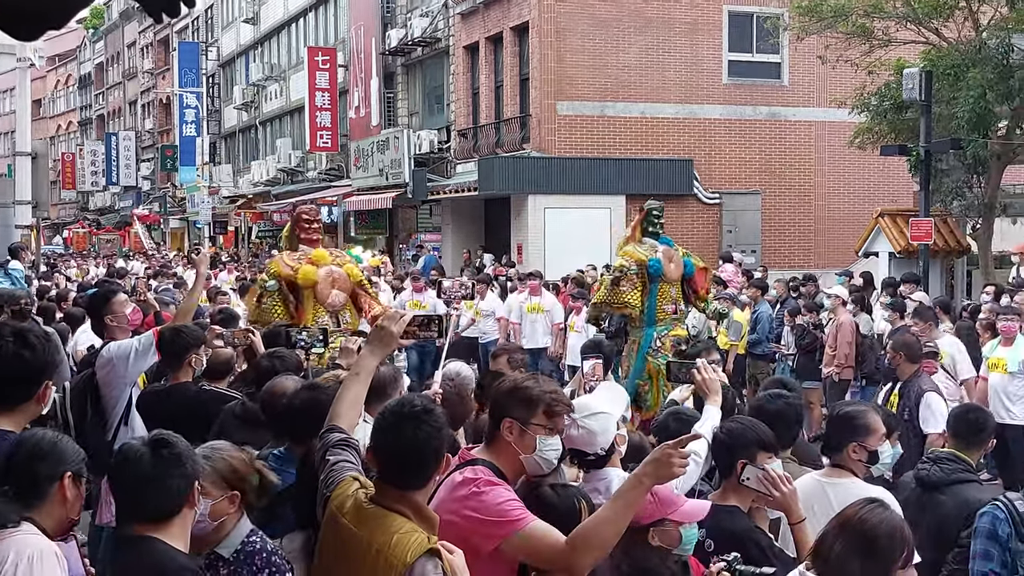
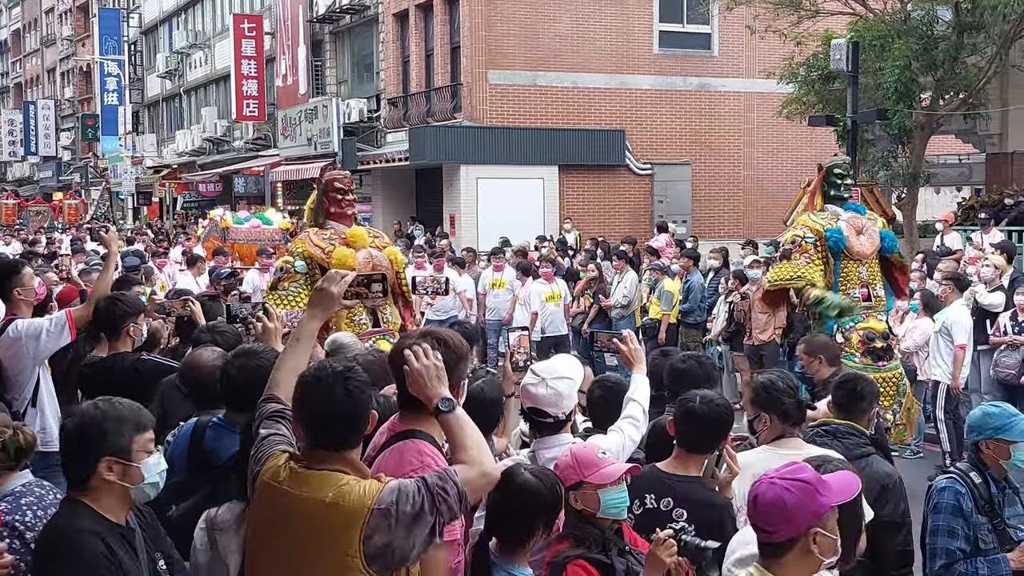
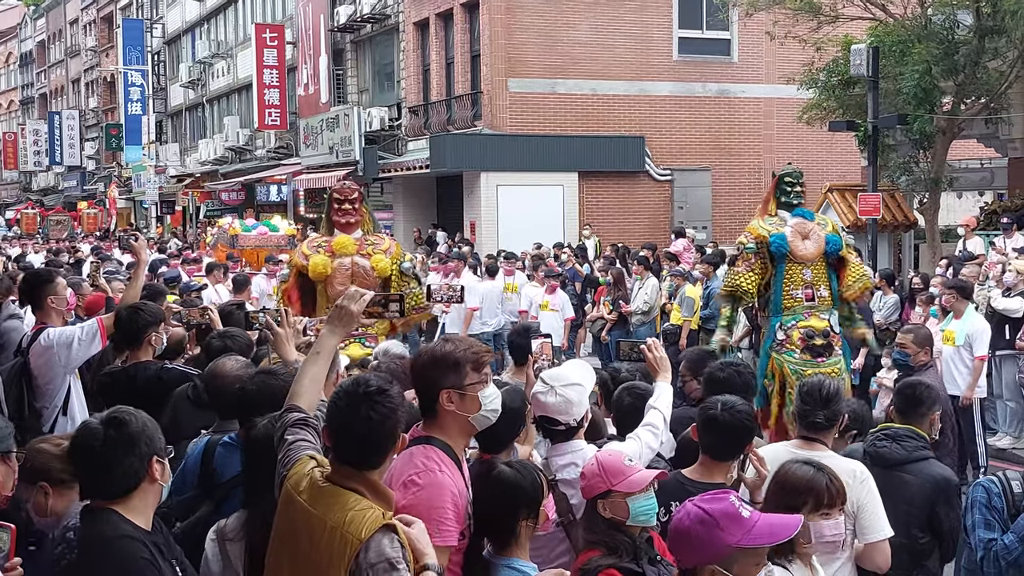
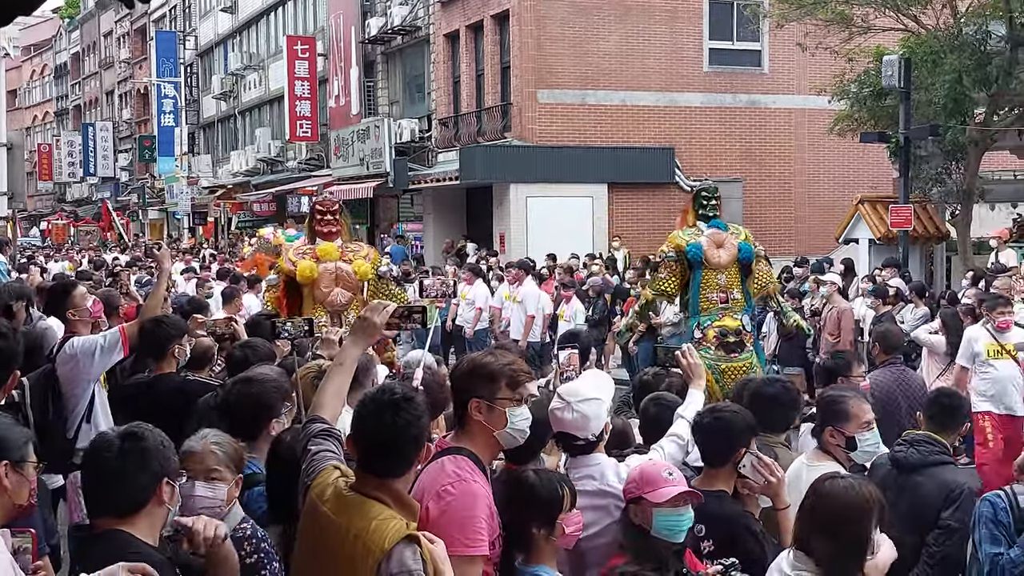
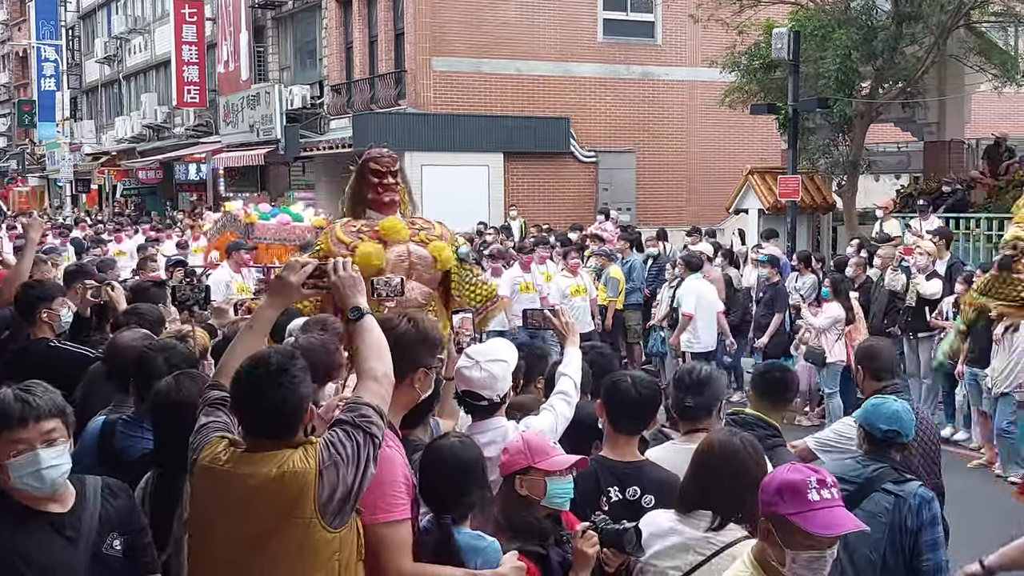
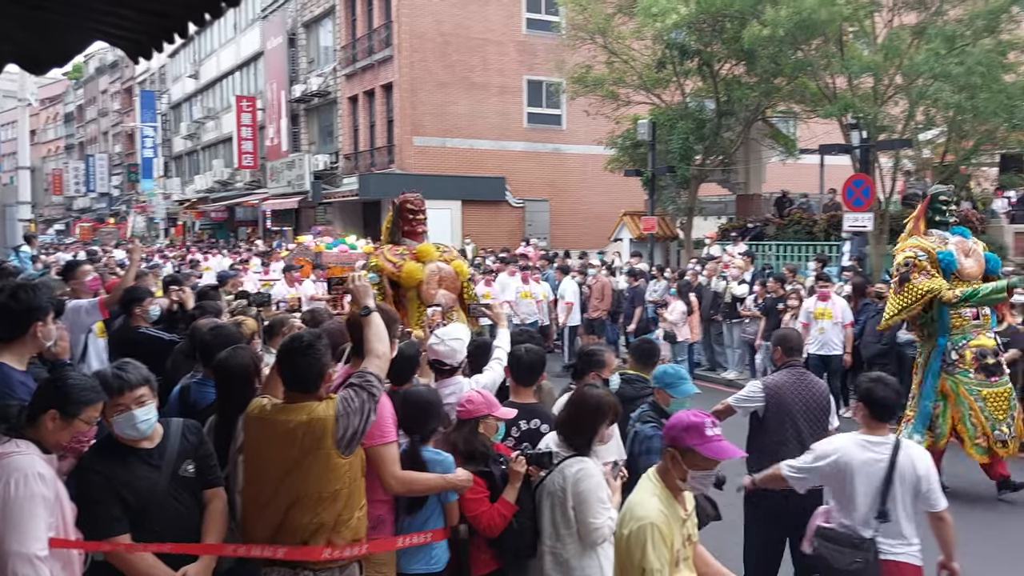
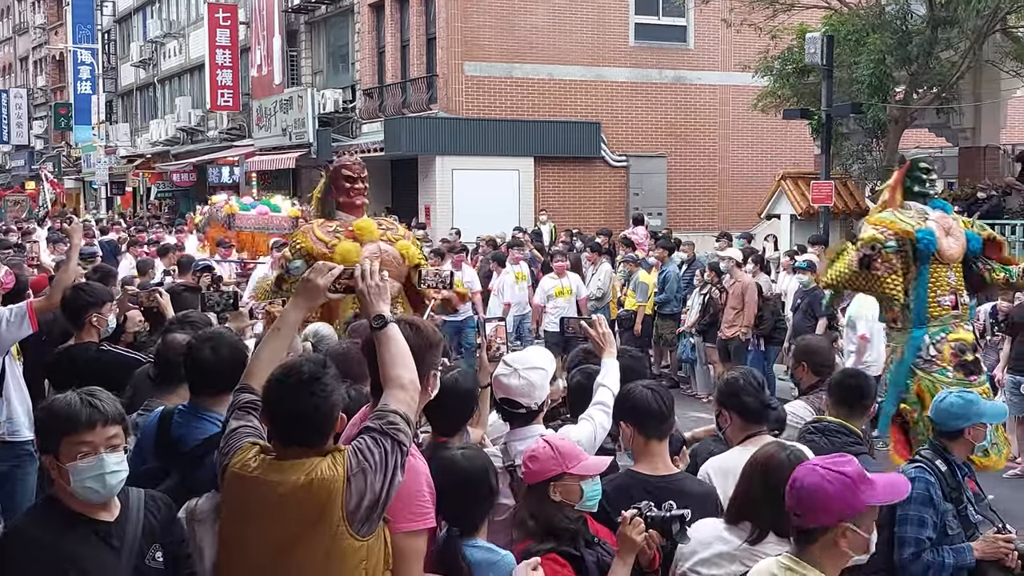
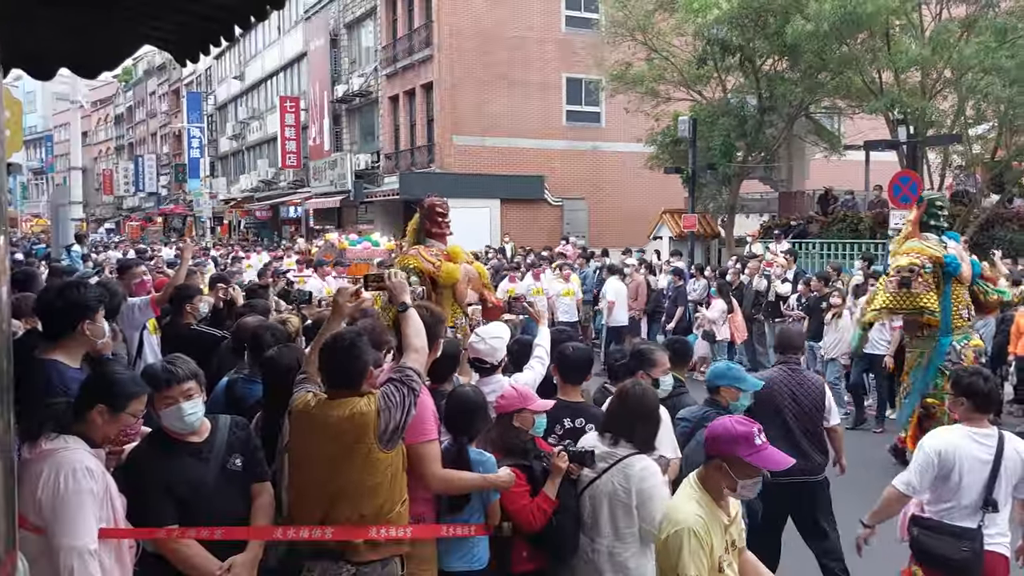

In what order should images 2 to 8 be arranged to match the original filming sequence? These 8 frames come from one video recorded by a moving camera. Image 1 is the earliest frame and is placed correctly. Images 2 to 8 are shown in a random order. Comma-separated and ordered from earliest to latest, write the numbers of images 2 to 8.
4, 3, 2, 7, 5, 8, 6
